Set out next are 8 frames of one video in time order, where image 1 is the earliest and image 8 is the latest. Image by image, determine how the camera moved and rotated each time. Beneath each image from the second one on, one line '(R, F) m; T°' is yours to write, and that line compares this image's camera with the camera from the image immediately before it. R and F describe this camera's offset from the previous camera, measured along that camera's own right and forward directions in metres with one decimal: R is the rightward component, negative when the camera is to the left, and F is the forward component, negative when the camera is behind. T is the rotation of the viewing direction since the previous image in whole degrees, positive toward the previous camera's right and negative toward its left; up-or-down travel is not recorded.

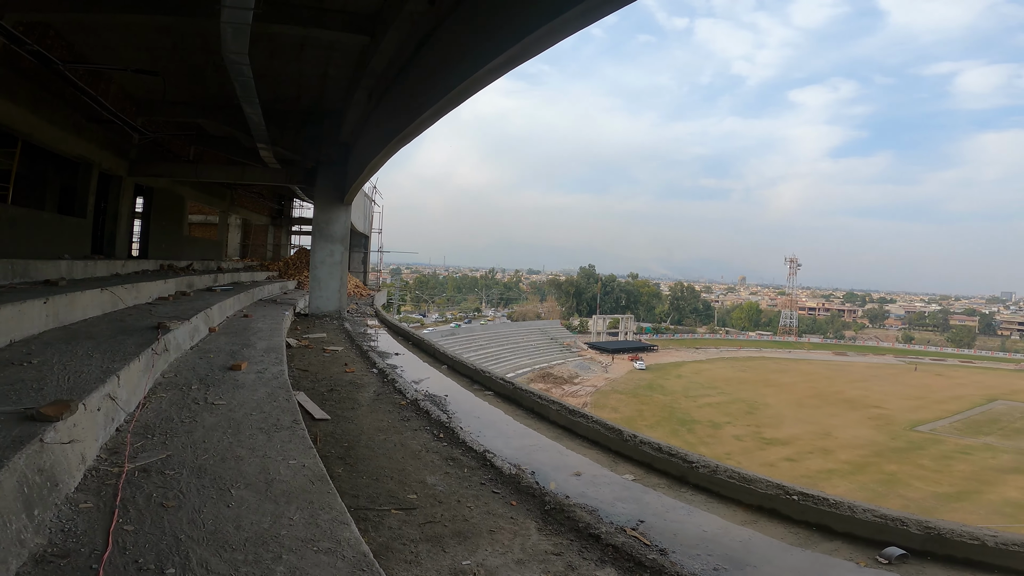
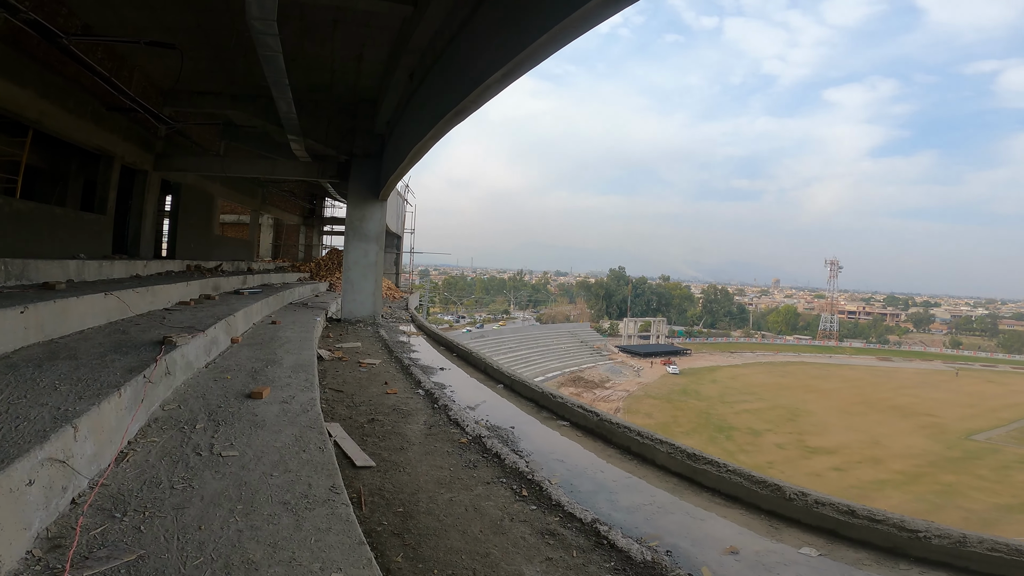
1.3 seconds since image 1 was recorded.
(-0.4, +0.8) m; -3°
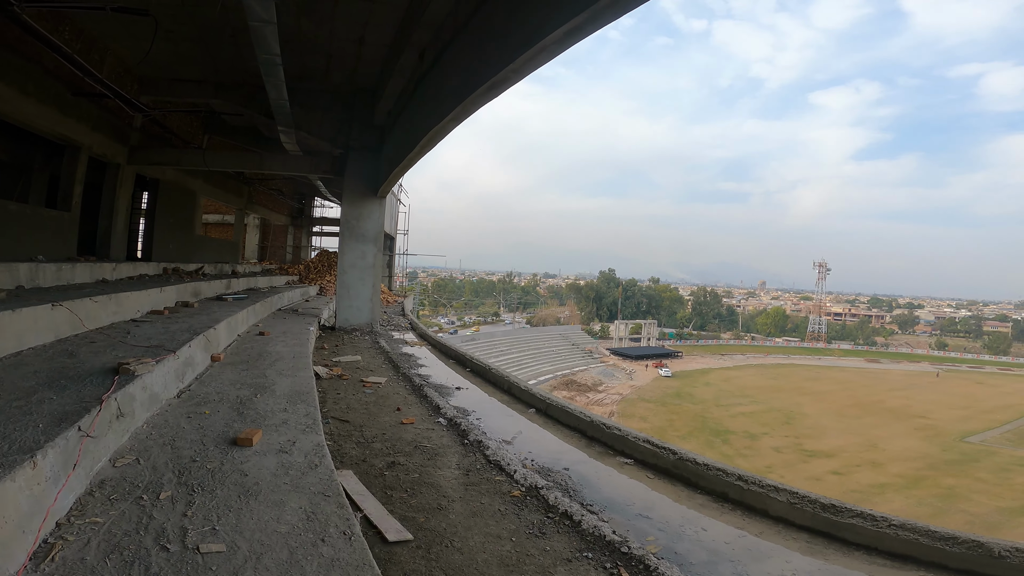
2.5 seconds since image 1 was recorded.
(-0.3, +0.6) m; +1°
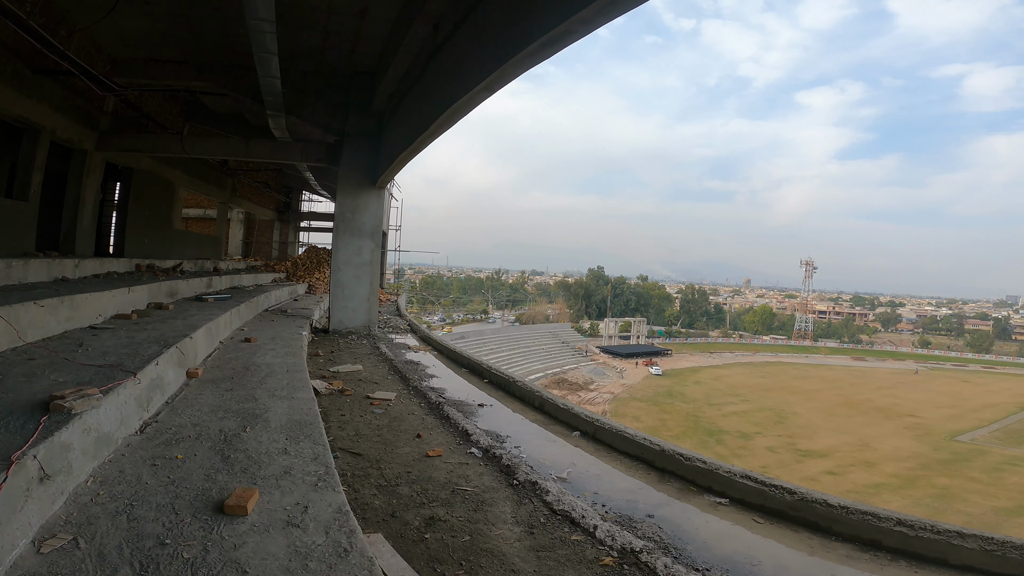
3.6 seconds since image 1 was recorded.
(-0.3, +0.5) m; +1°
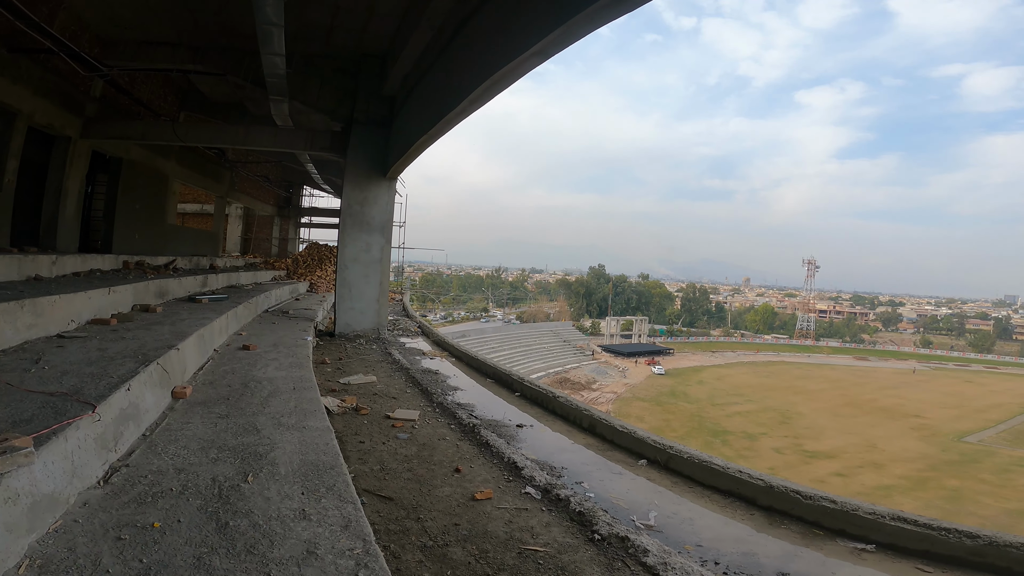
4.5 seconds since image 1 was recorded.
(-0.3, +0.5) m; 0°
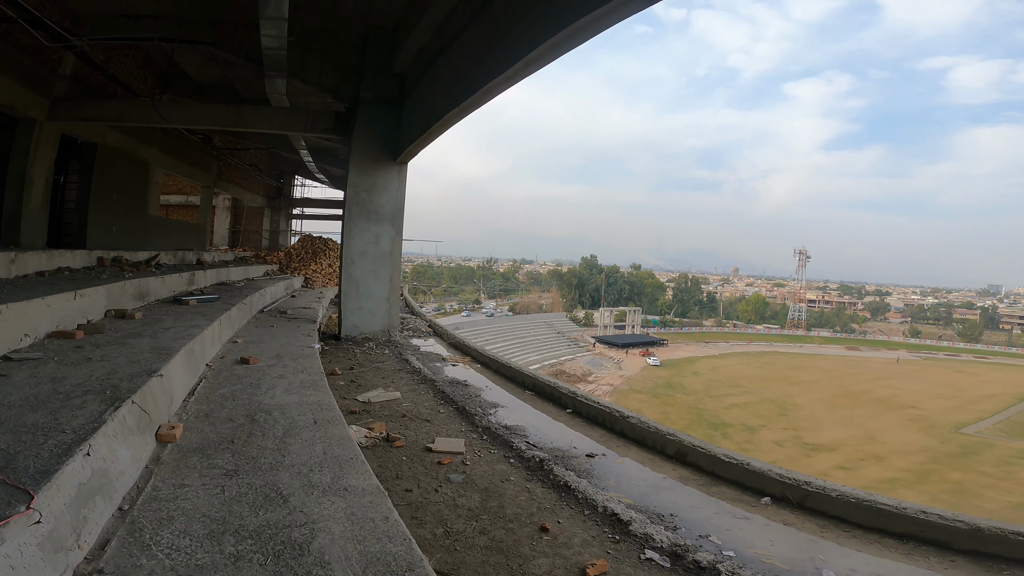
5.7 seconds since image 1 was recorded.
(-0.4, +0.6) m; +1°
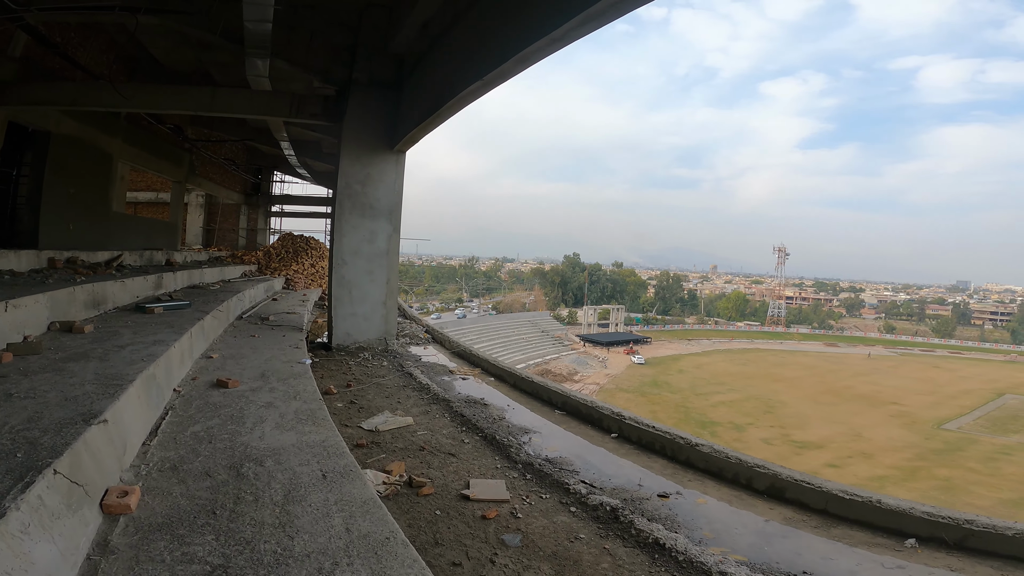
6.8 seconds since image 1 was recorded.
(-0.3, +0.5) m; +2°
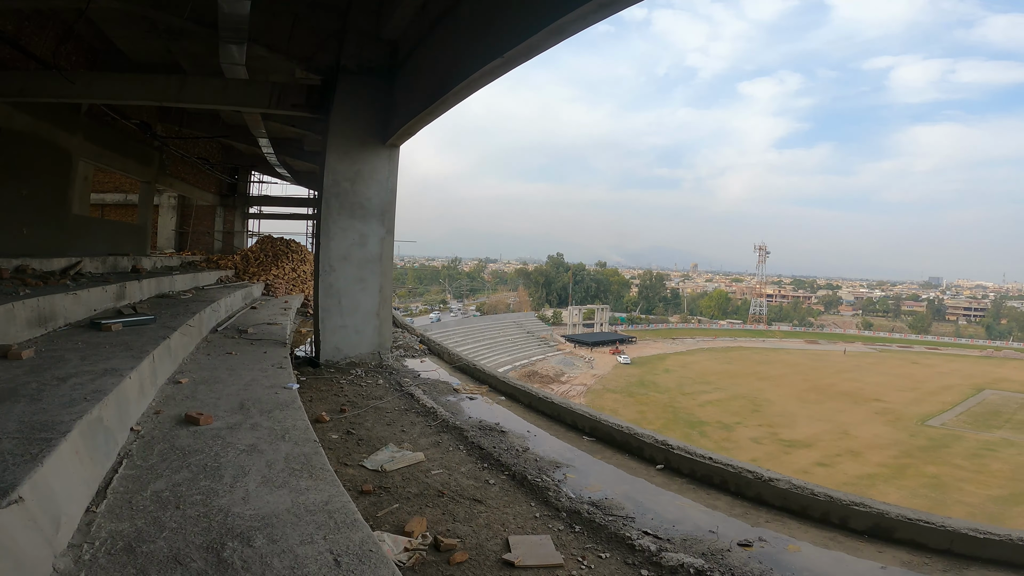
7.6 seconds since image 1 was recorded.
(-0.2, +0.4) m; +2°
